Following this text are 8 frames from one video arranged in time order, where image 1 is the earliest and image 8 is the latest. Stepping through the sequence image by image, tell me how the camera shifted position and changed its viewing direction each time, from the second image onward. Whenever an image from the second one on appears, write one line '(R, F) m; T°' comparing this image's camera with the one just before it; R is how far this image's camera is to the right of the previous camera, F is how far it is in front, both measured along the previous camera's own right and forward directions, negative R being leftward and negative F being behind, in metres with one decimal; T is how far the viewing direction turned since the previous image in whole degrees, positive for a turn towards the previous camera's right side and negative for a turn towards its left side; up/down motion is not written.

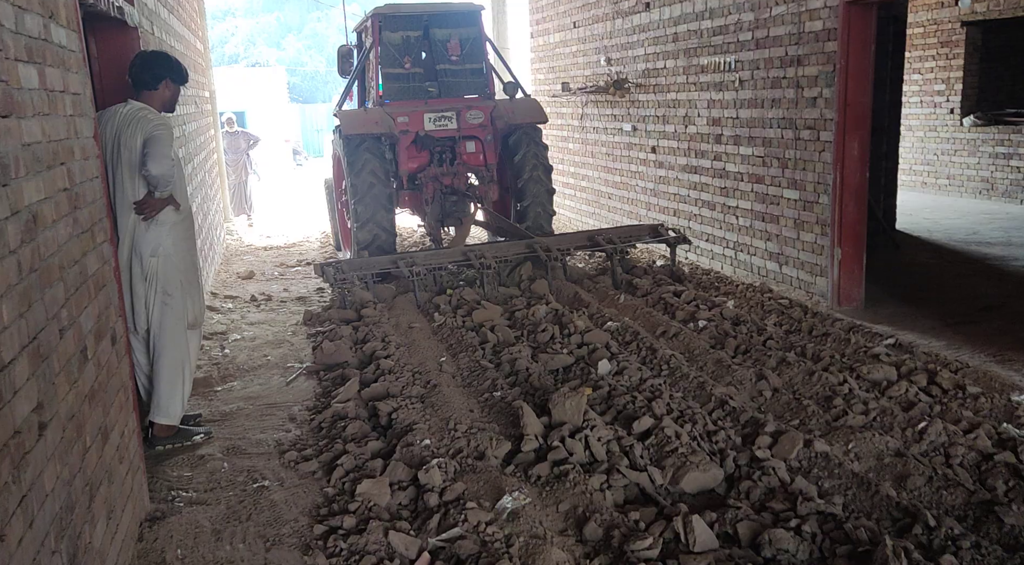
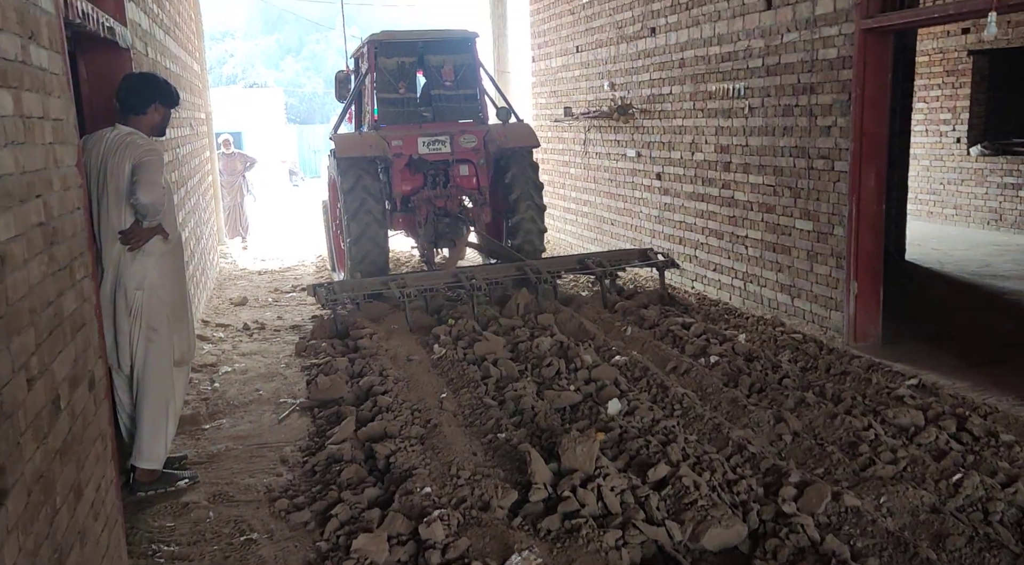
(0.0, +0.2) m; 0°
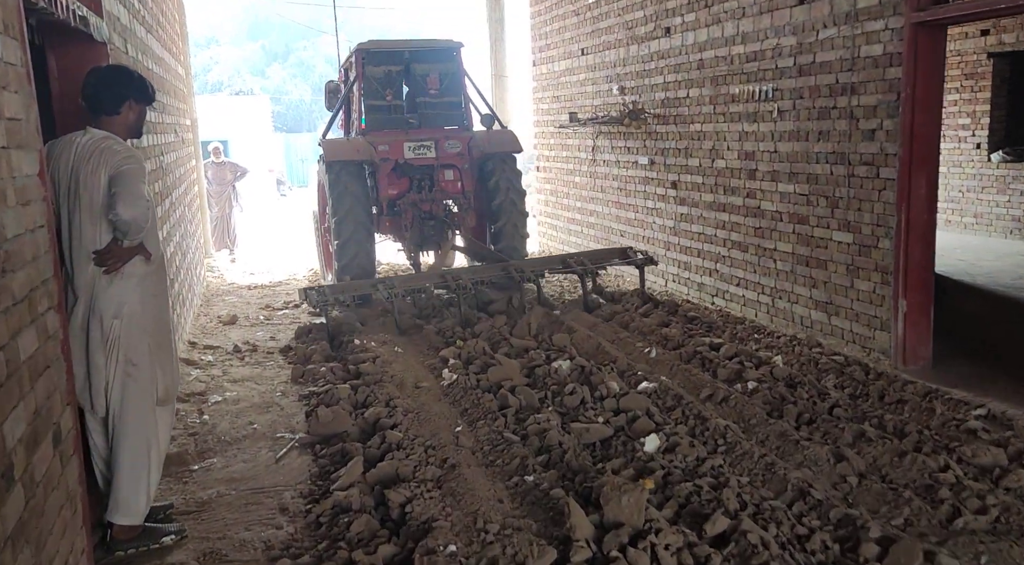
(-0.1, +0.4) m; +1°
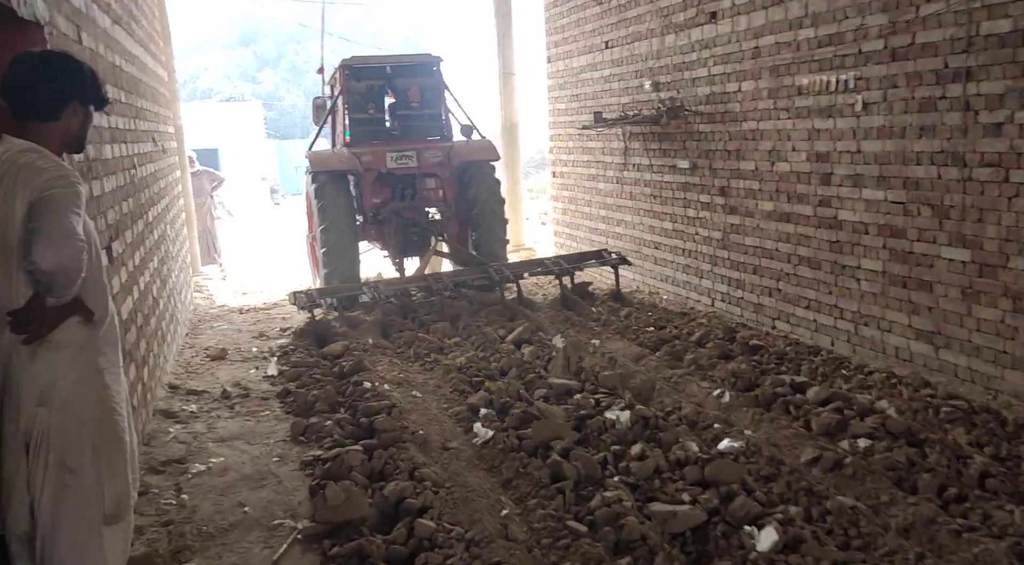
(-0.2, +0.8) m; 0°
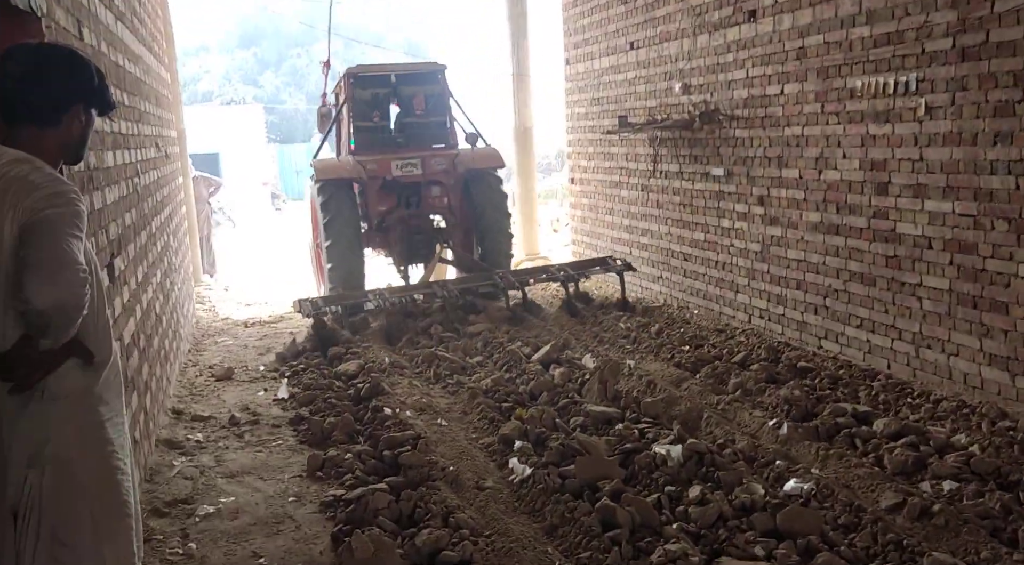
(-0.1, +0.3) m; 0°
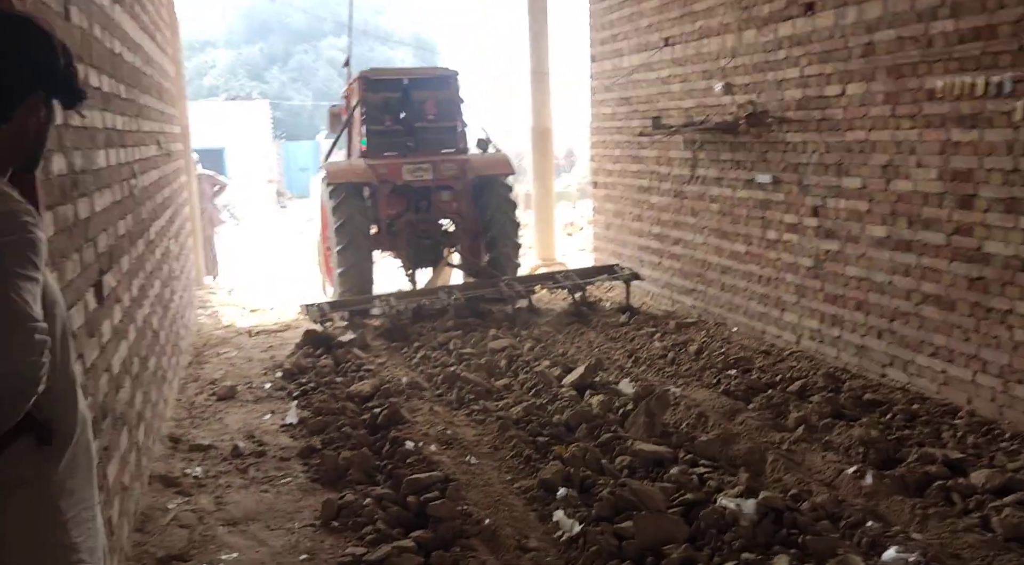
(-0.2, +0.5) m; 0°
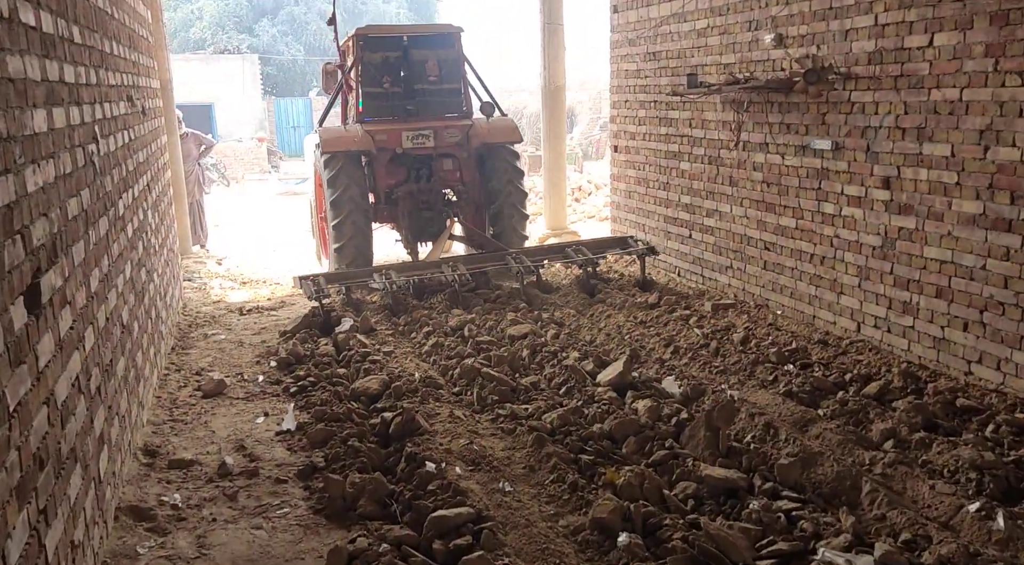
(-0.2, +0.6) m; 0°
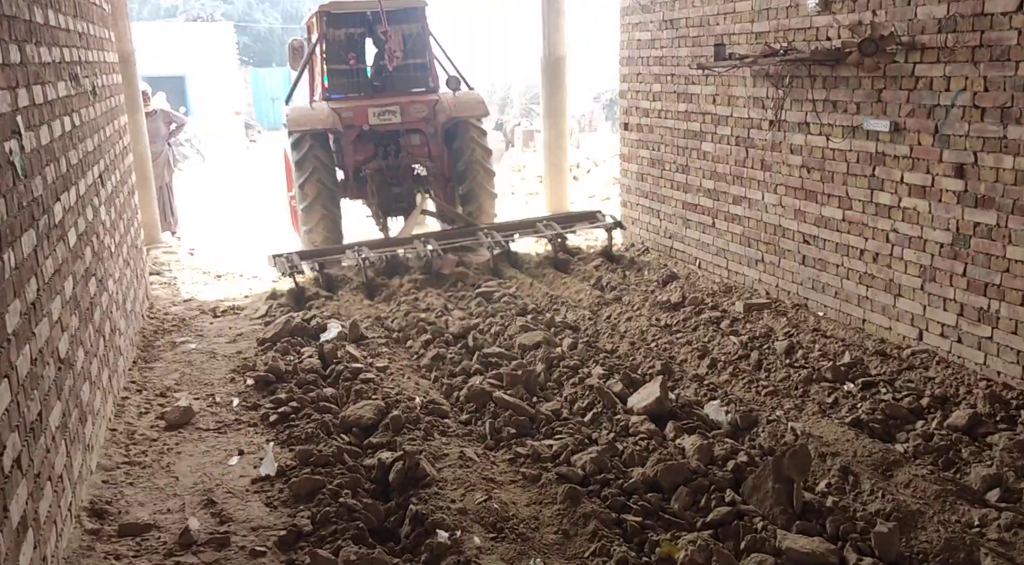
(-0.1, +0.6) m; +1°
